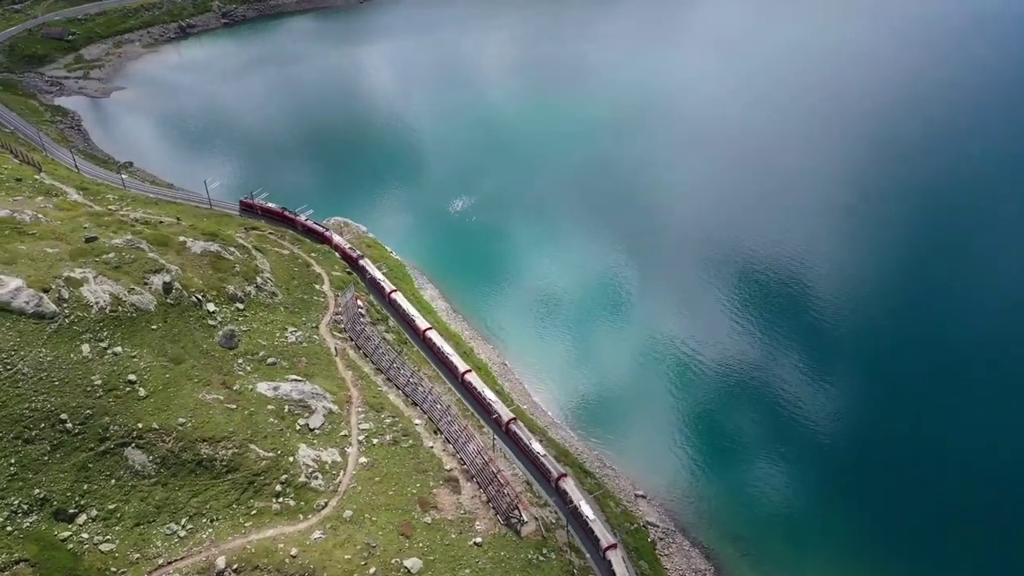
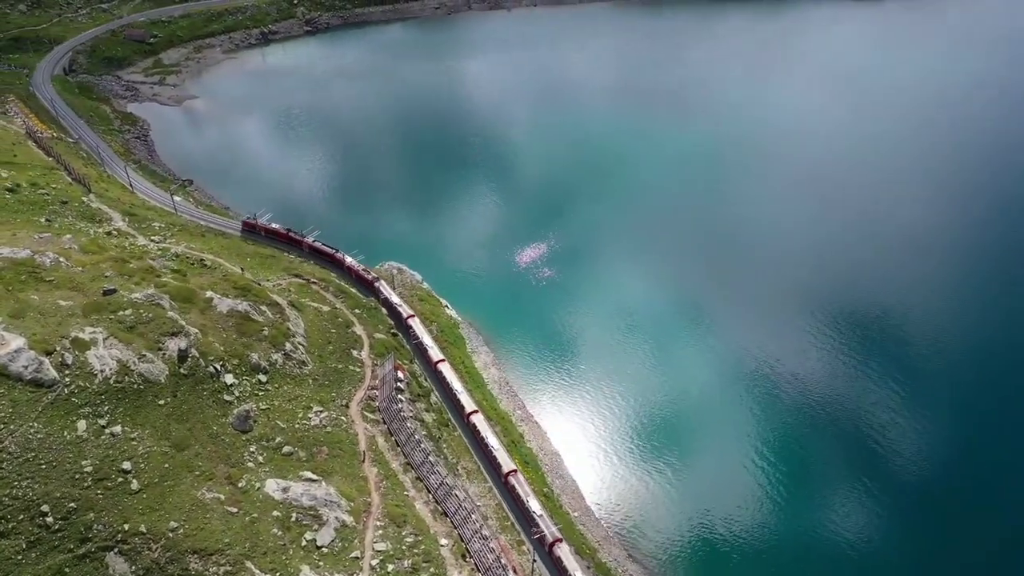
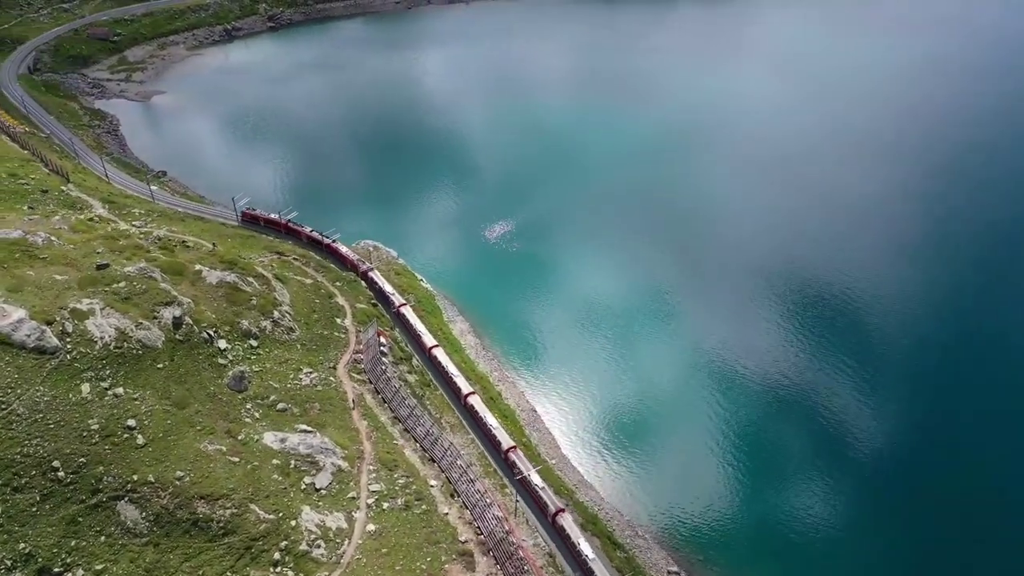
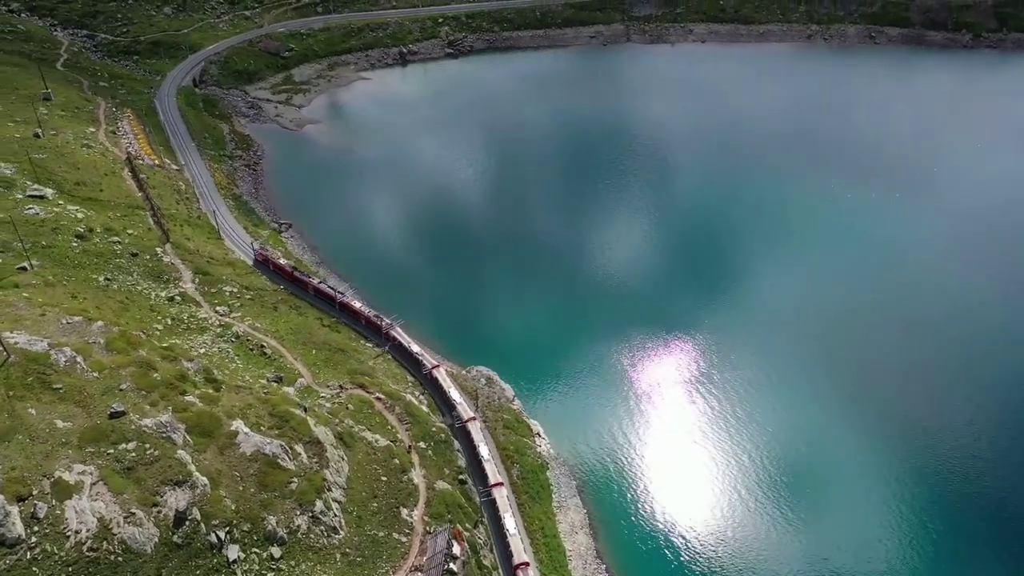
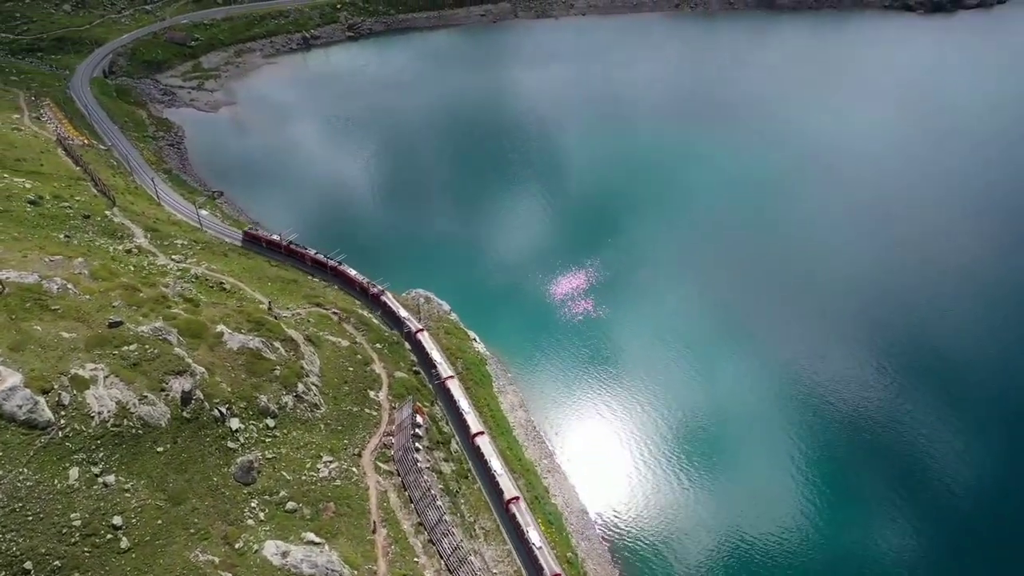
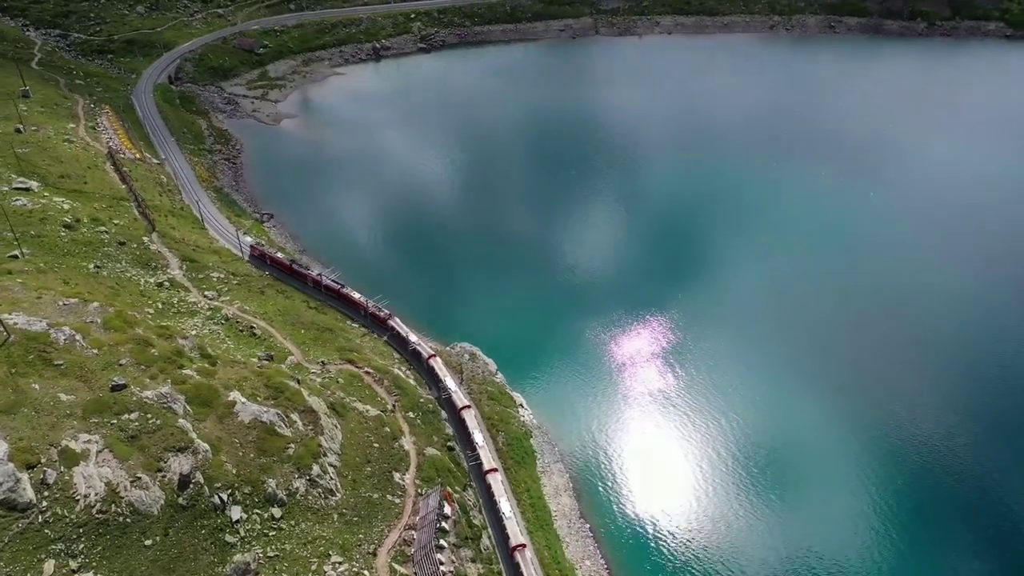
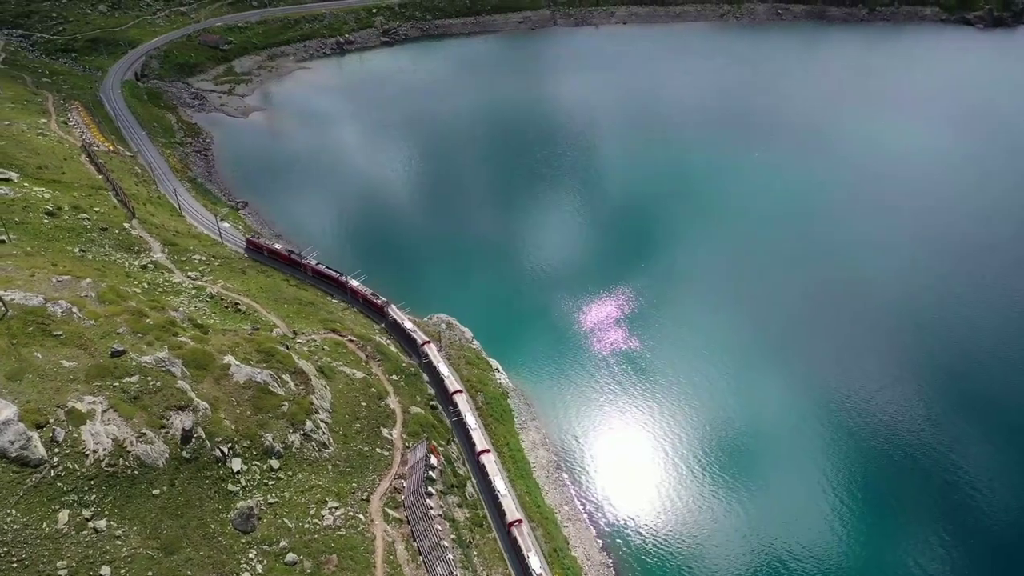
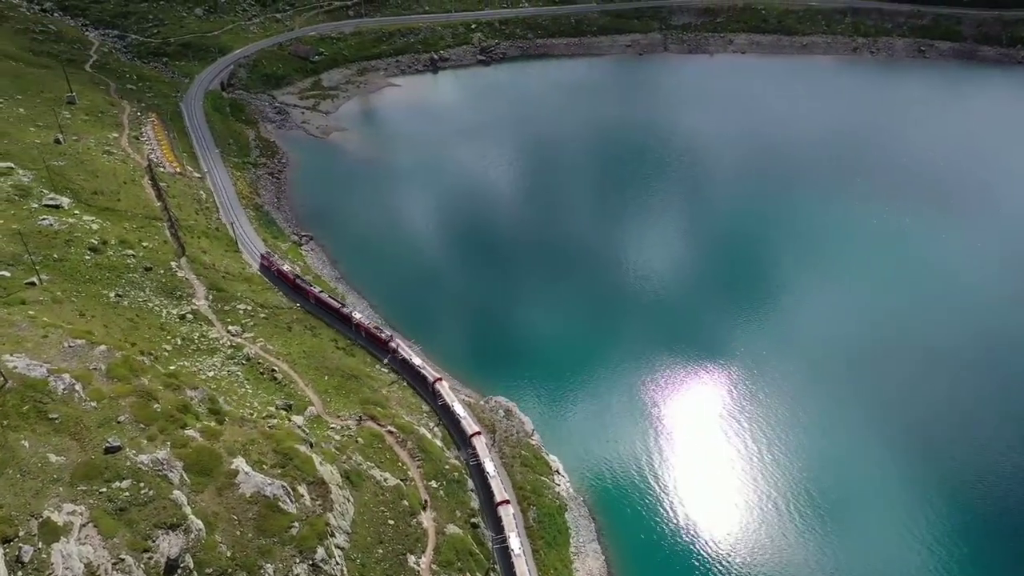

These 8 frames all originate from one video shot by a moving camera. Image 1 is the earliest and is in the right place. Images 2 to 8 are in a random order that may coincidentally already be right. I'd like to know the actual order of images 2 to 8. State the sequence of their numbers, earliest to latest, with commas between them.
3, 2, 5, 7, 6, 4, 8
